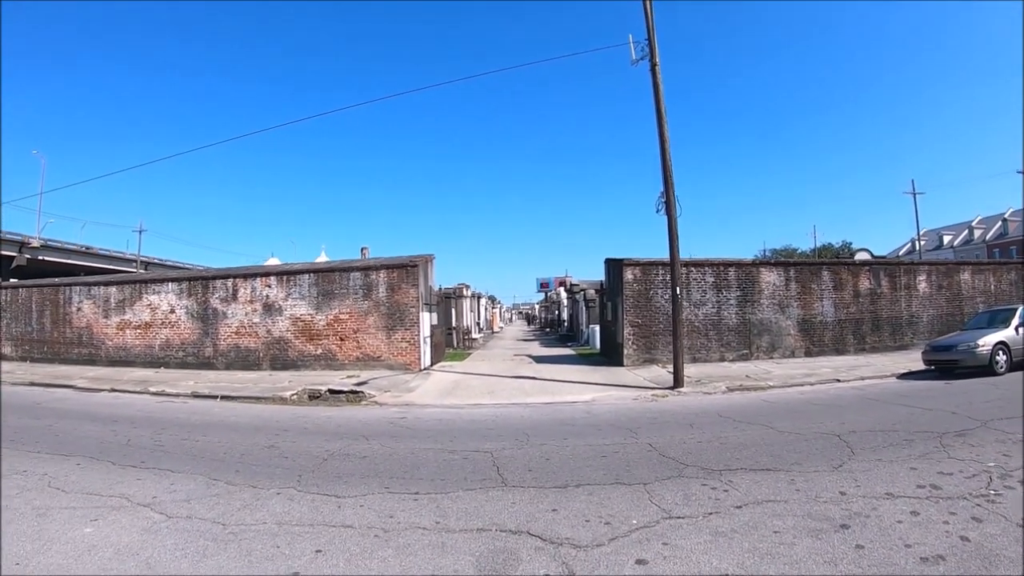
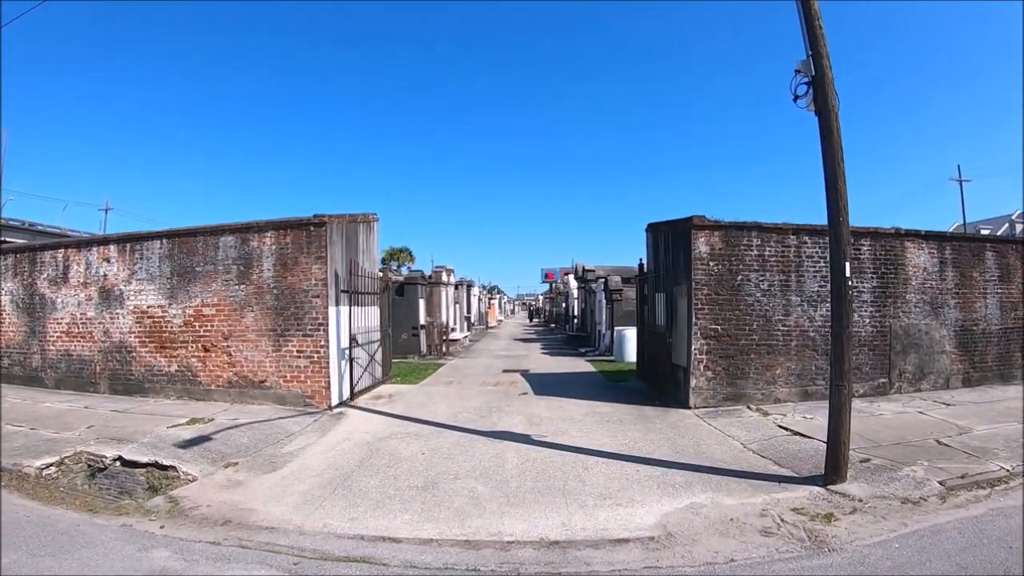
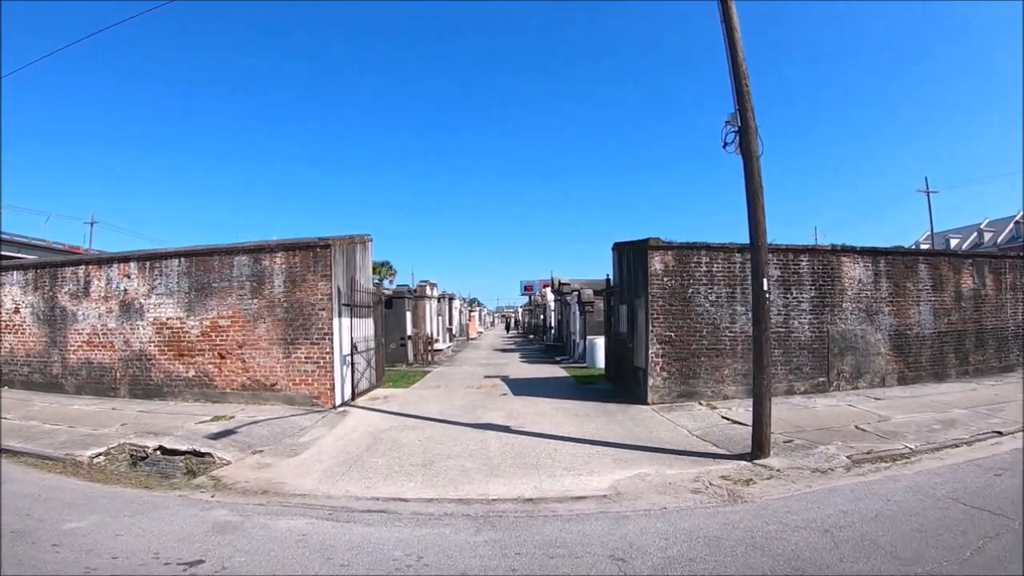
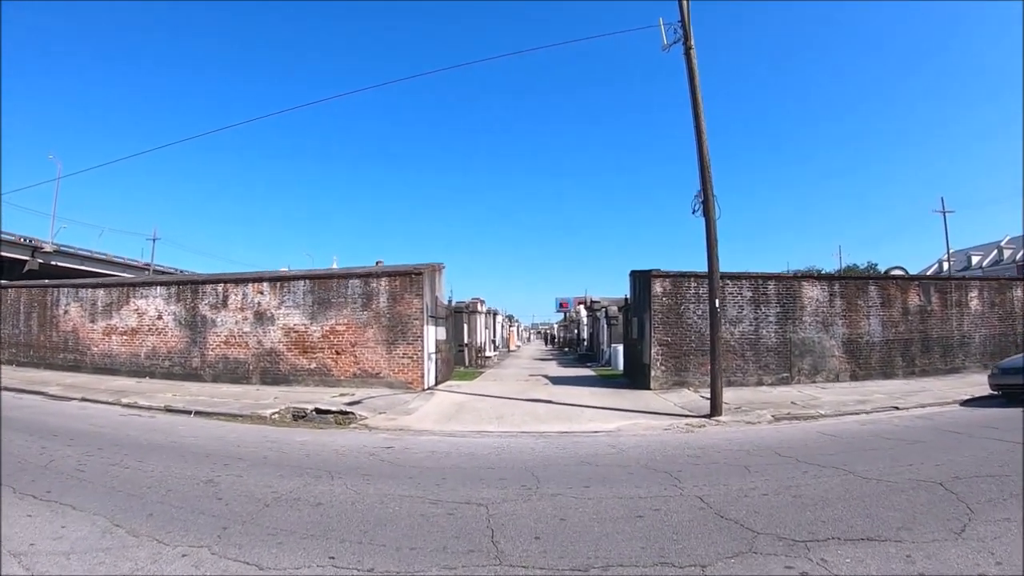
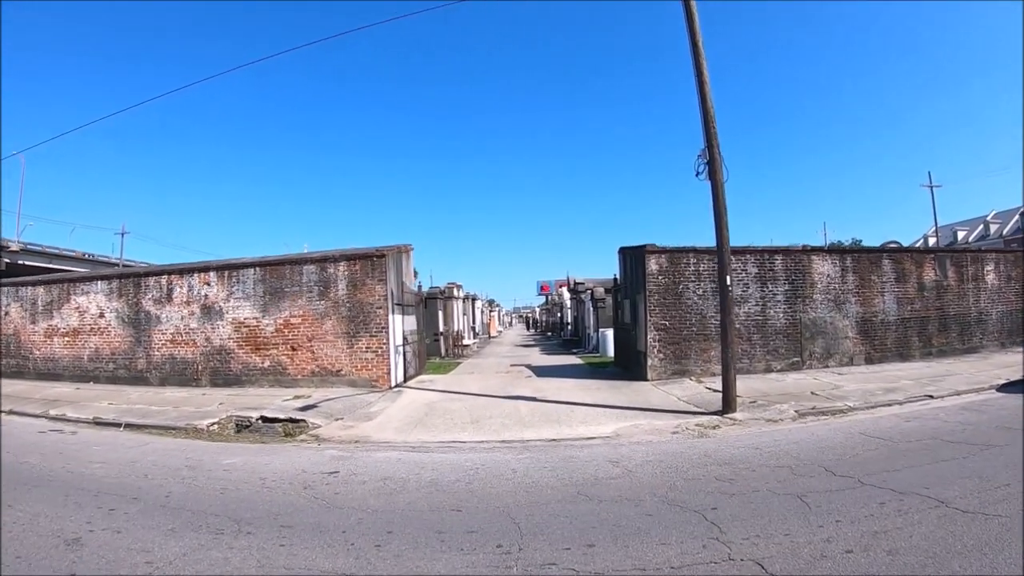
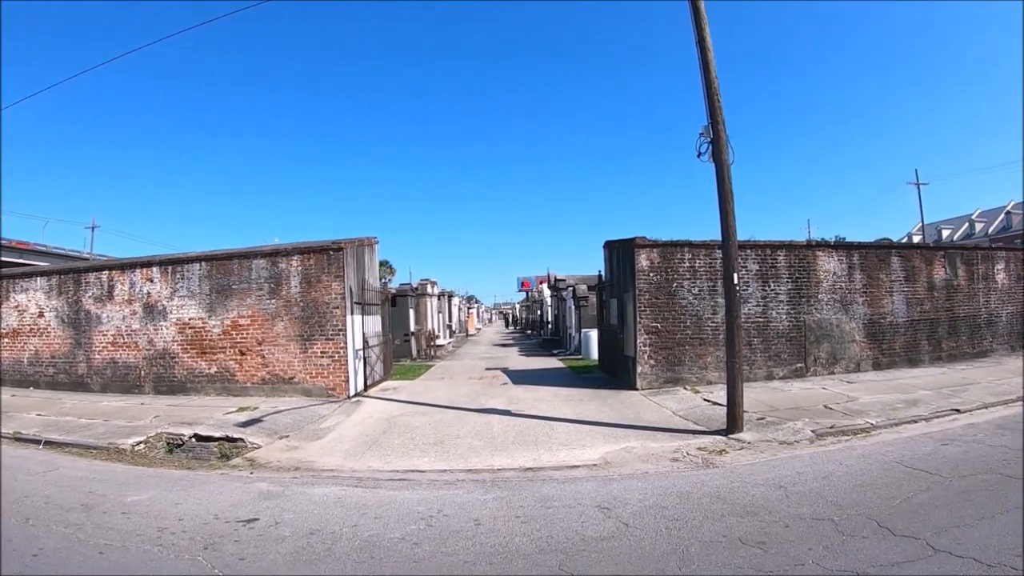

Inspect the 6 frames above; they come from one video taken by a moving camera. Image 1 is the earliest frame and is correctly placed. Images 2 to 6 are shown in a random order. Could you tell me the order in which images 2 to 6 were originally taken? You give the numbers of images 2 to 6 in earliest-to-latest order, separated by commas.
4, 5, 6, 3, 2
